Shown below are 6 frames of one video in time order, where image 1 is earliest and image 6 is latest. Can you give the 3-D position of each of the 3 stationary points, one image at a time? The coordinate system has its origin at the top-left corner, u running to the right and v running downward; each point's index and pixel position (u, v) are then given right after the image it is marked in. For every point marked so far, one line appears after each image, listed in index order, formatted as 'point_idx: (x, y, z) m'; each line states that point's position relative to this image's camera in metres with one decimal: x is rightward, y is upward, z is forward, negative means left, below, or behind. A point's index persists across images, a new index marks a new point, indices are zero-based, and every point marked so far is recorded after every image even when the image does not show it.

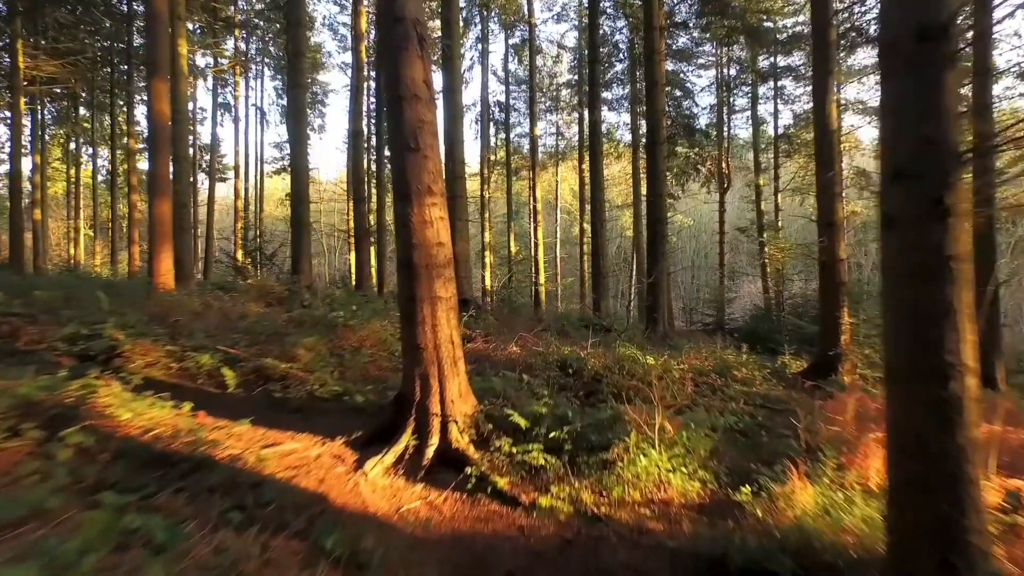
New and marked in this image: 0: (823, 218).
0: (+3.7, +0.8, +9.2) m
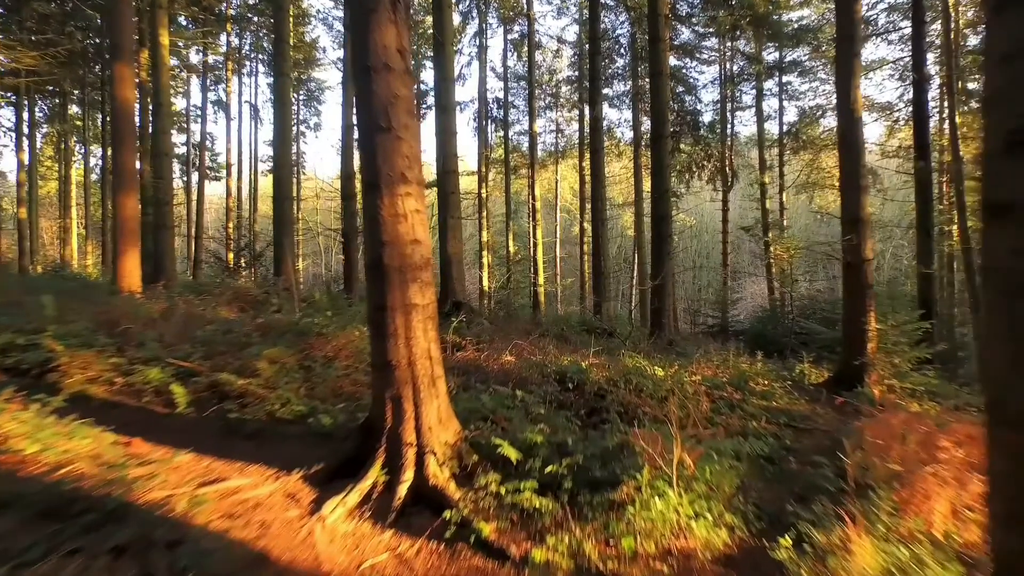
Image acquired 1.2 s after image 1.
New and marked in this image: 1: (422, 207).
0: (+3.6, +0.8, +8.3) m
1: (-0.5, +0.5, +4.6) m
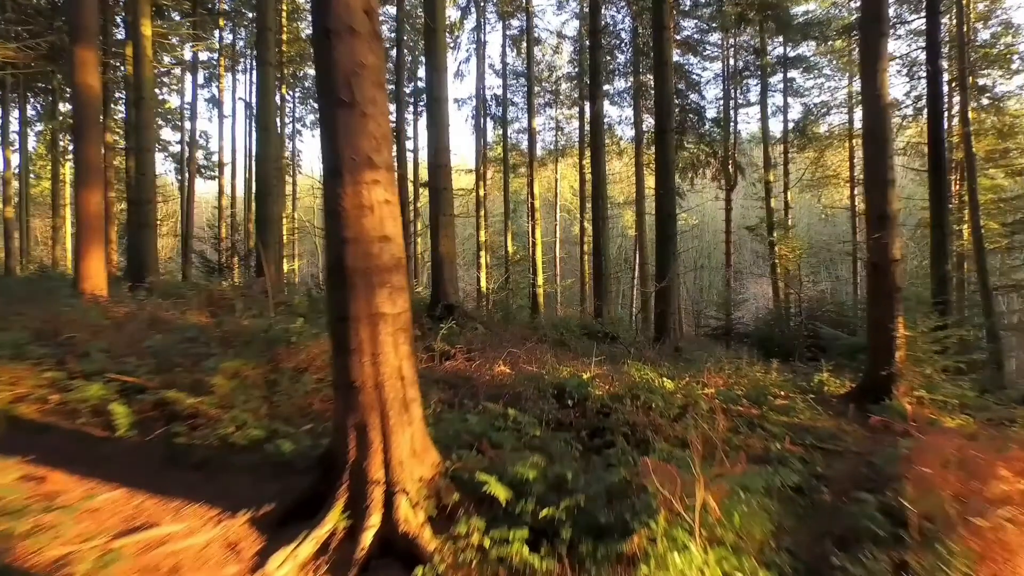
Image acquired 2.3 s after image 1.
0: (+3.5, +0.8, +7.6) m
1: (-0.6, +0.5, +3.9) m
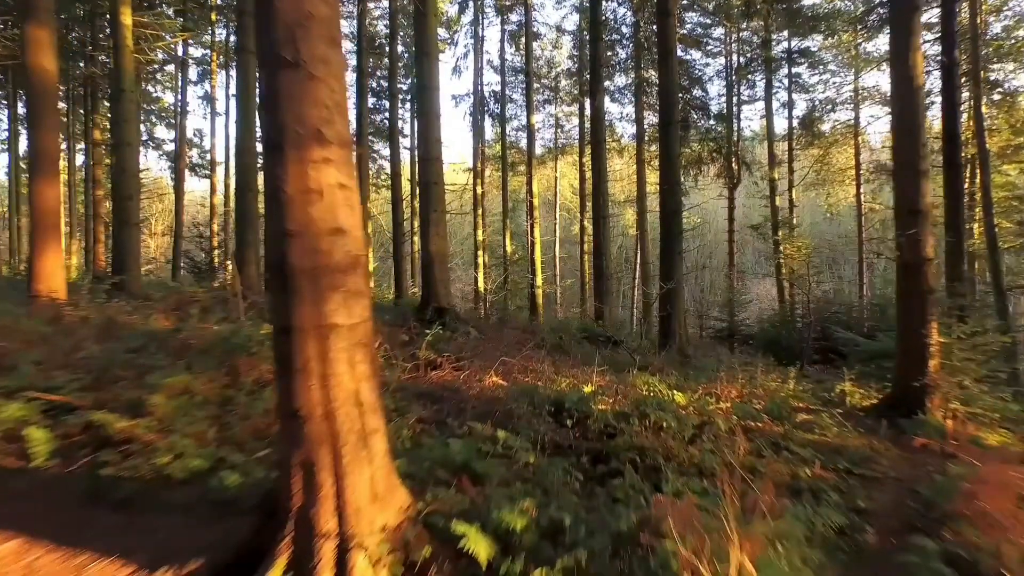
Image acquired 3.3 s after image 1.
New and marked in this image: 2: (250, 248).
0: (+3.5, +0.7, +6.9) m
1: (-0.7, +0.4, +3.2) m
2: (-3.9, +0.6, +11.7) m
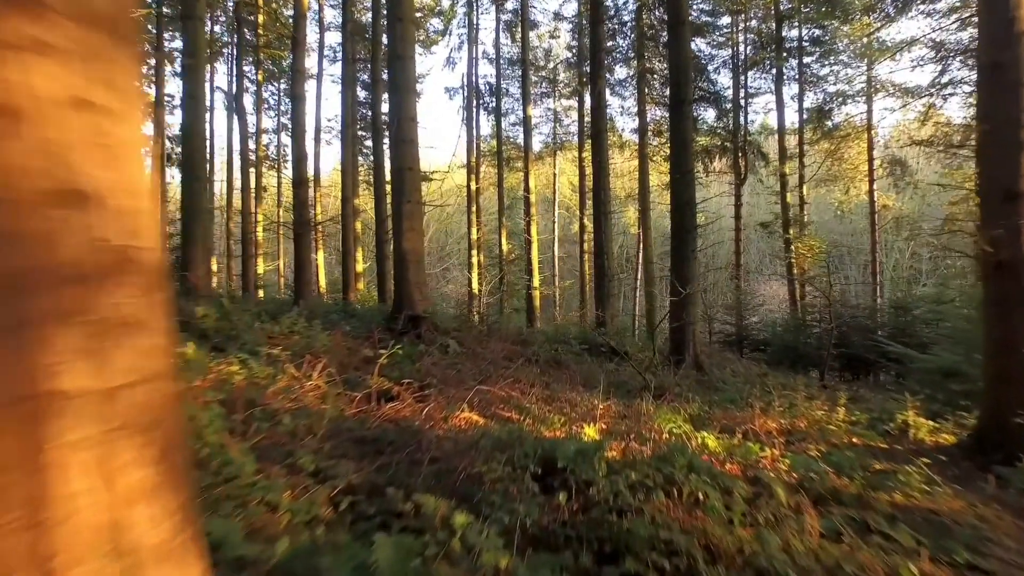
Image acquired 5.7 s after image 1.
0: (+3.3, +0.7, +5.3) m
1: (-0.8, +0.4, +1.6) m
2: (-4.1, +0.5, +10.1) m
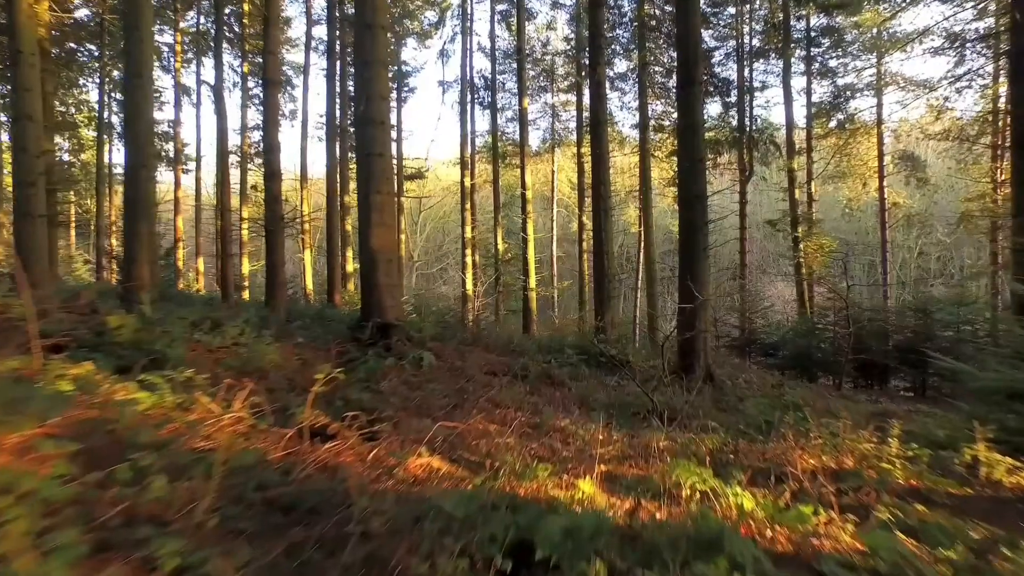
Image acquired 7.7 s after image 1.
0: (+3.2, +0.7, +4.1) m
1: (-0.9, +0.4, +0.4) m
2: (-4.2, +0.5, +8.9) m
